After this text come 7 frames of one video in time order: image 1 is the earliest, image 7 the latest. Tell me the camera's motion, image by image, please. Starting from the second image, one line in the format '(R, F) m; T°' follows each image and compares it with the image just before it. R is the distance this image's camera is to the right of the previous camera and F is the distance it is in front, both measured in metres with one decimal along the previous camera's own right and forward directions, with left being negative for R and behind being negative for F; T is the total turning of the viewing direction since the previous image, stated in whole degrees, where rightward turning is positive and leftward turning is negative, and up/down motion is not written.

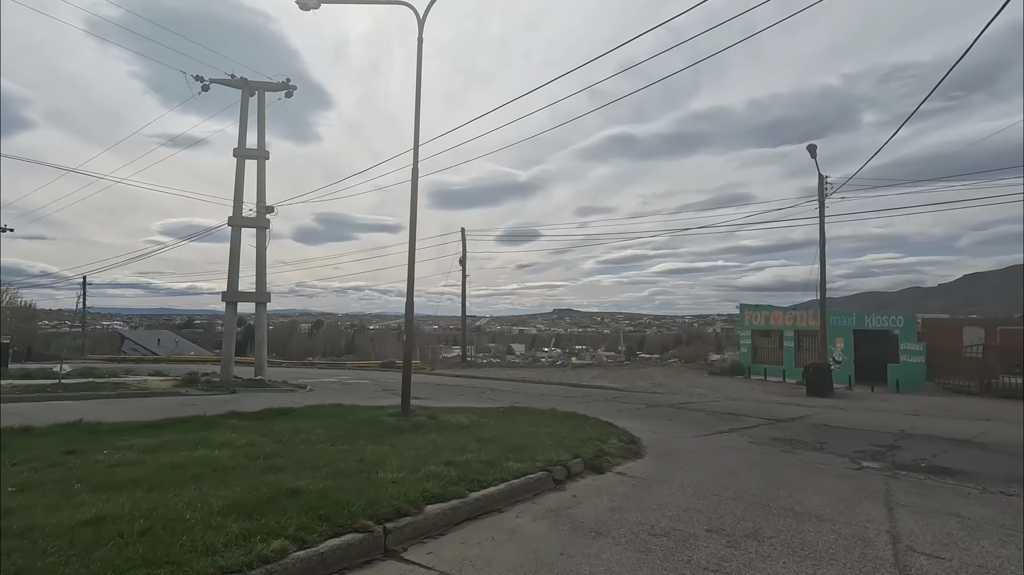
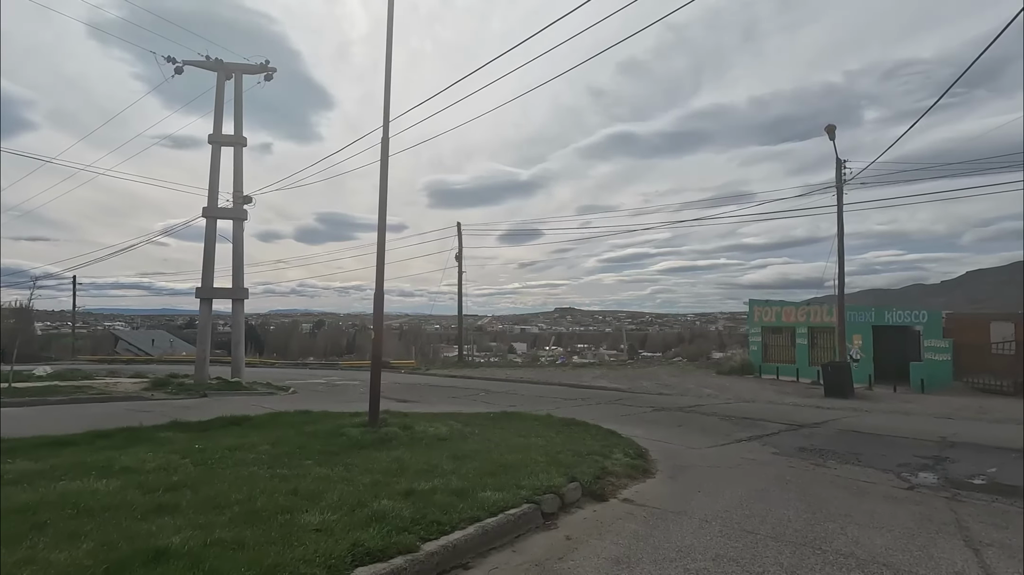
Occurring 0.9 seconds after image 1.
(+0.3, +1.4) m; 0°
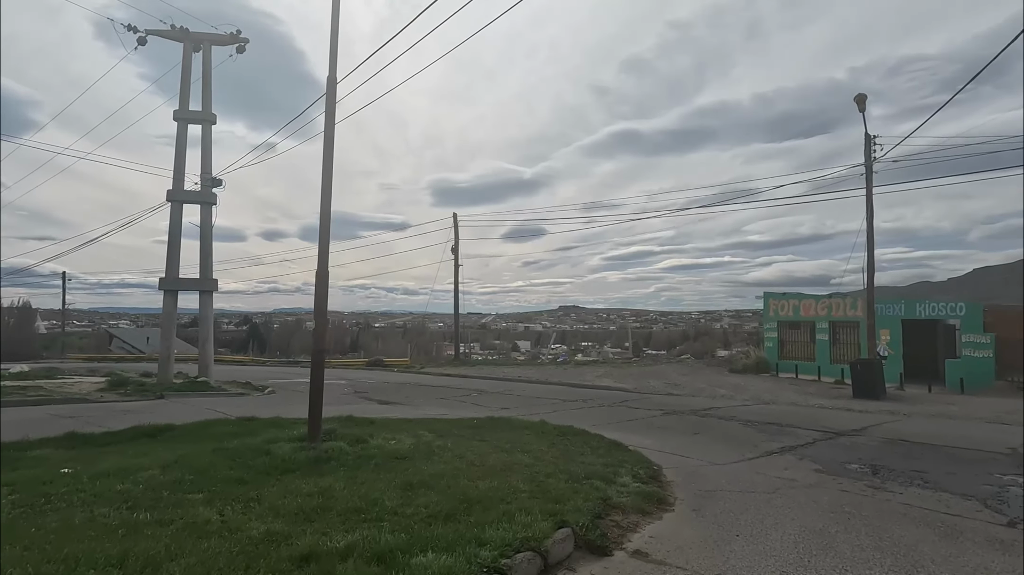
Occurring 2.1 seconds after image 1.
(+0.3, +1.8) m; 0°
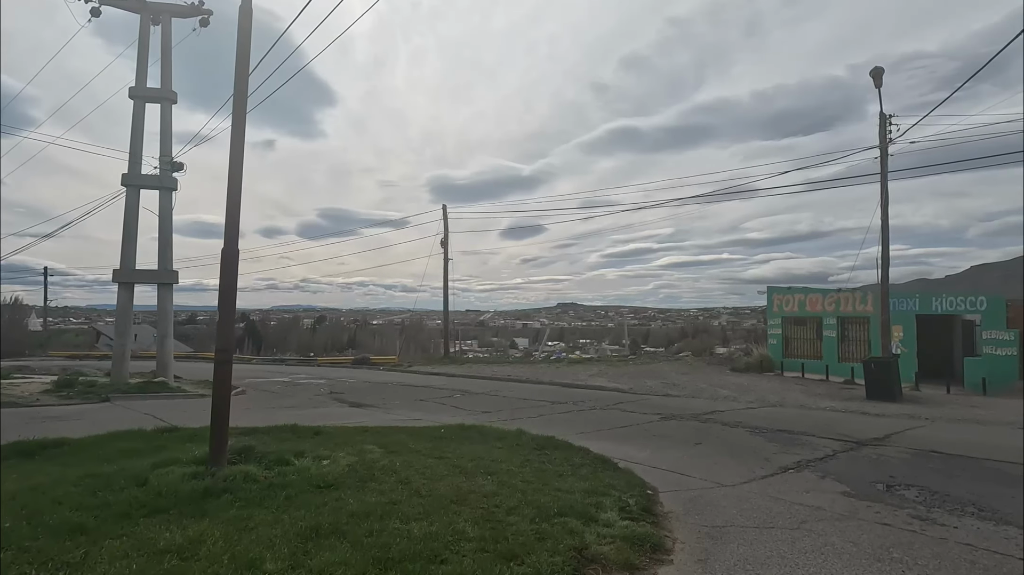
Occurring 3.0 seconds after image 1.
(+0.4, +1.4) m; 0°
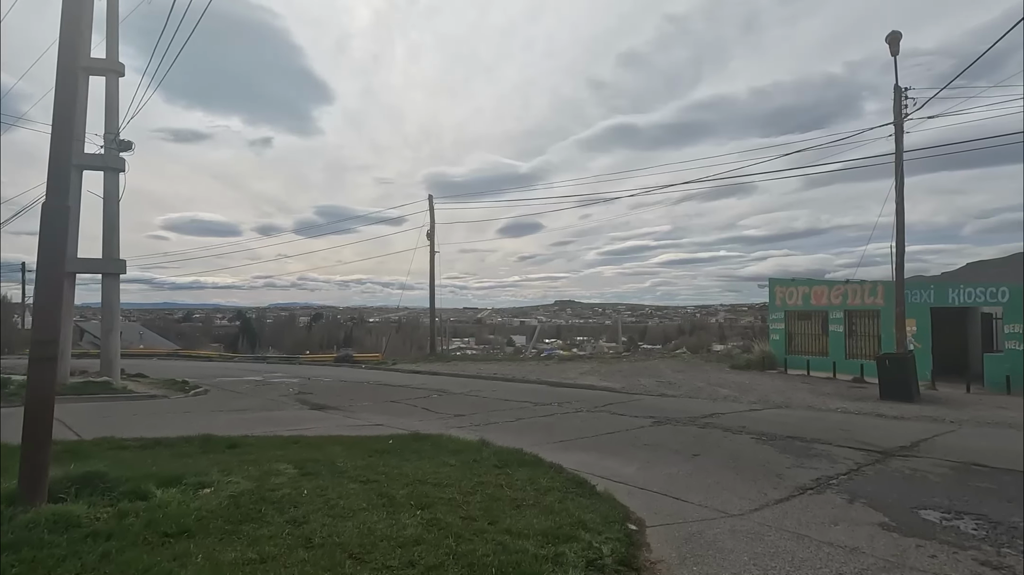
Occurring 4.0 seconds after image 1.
(+0.5, +1.5) m; 0°
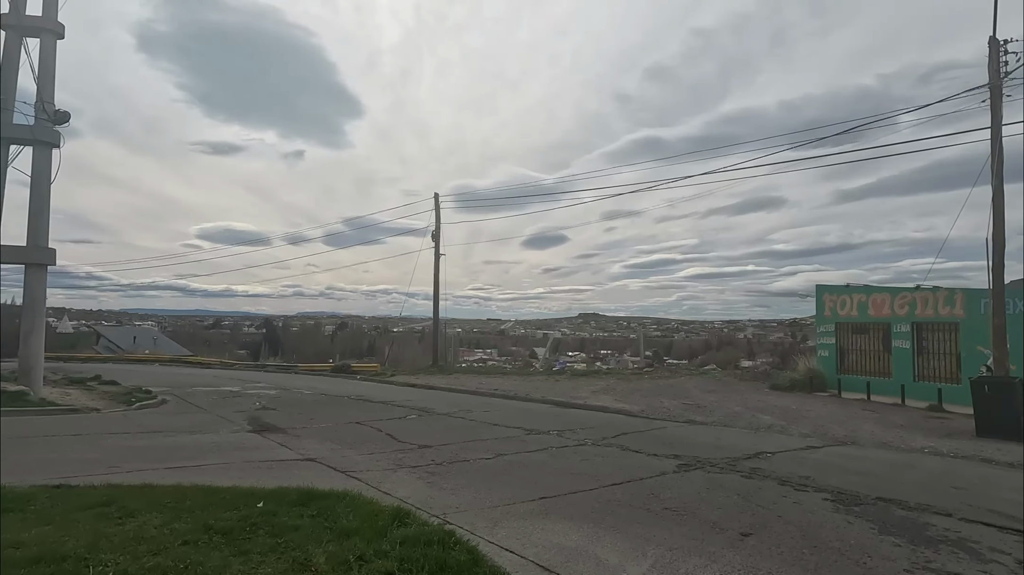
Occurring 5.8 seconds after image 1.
(+0.7, +2.8) m; -3°
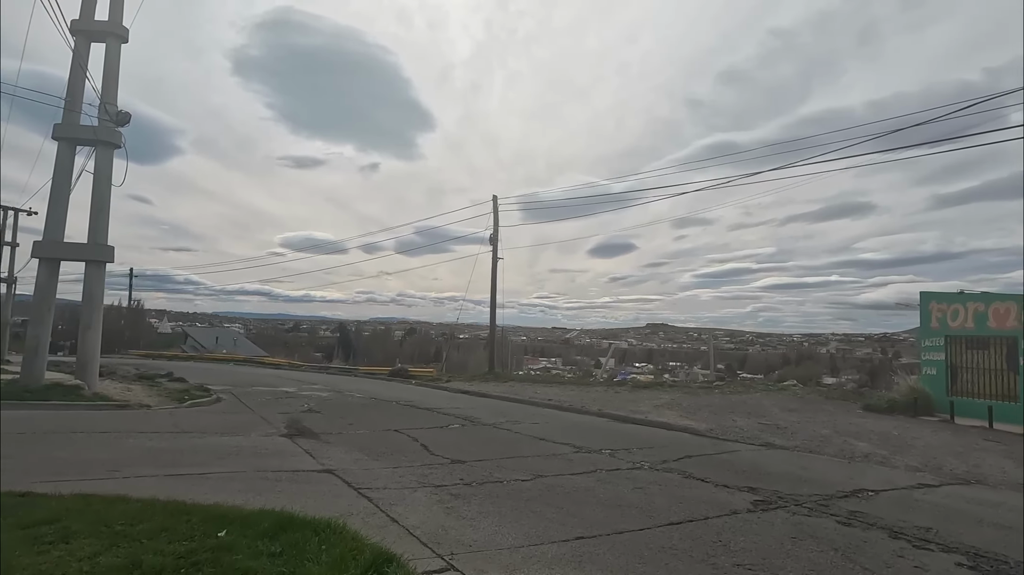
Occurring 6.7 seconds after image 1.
(+0.3, +1.1) m; -7°
